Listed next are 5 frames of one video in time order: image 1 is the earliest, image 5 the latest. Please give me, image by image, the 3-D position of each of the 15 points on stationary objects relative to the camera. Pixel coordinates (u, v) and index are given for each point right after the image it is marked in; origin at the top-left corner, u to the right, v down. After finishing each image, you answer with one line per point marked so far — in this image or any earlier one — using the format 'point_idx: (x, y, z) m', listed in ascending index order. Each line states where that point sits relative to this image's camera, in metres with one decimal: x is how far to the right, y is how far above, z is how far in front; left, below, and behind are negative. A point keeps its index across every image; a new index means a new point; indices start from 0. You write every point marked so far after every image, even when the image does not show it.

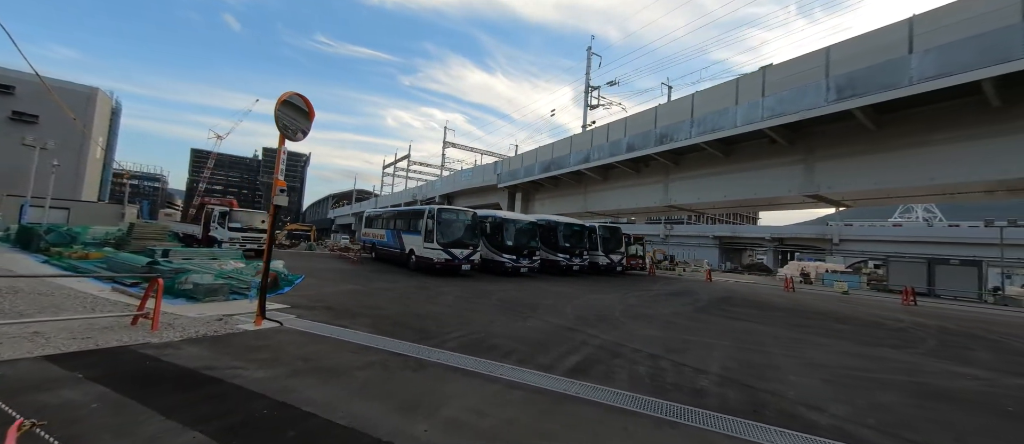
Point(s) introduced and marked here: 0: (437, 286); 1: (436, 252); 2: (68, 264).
0: (-2.5, -2.2, +12.3) m
1: (-3.1, -1.3, +15.7) m
2: (-12.7, -1.3, +10.6) m
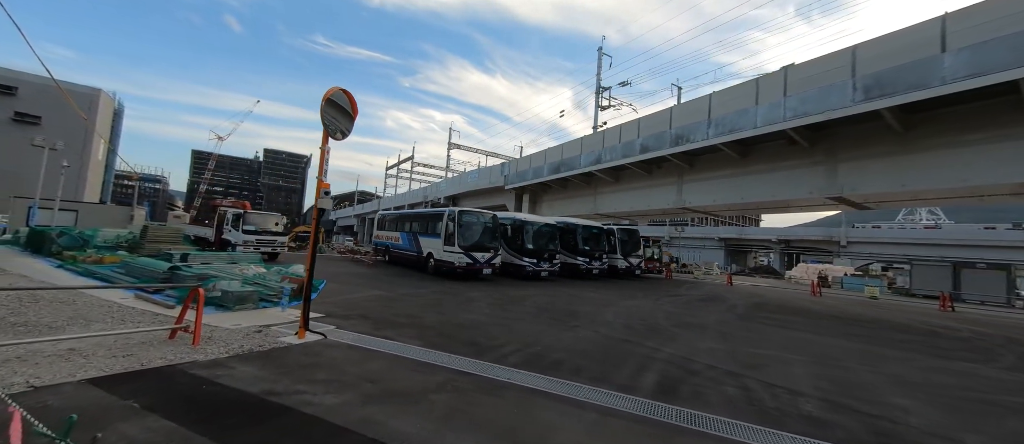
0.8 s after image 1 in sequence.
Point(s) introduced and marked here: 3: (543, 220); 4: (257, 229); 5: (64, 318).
0: (-1.6, -2.3, +11.9) m
1: (-2.2, -1.4, +15.3) m
2: (-11.8, -1.3, +10.2) m
3: (+1.6, +0.1, +18.5) m
4: (-12.0, -0.3, +17.5) m
5: (-6.5, -1.4, +5.3) m
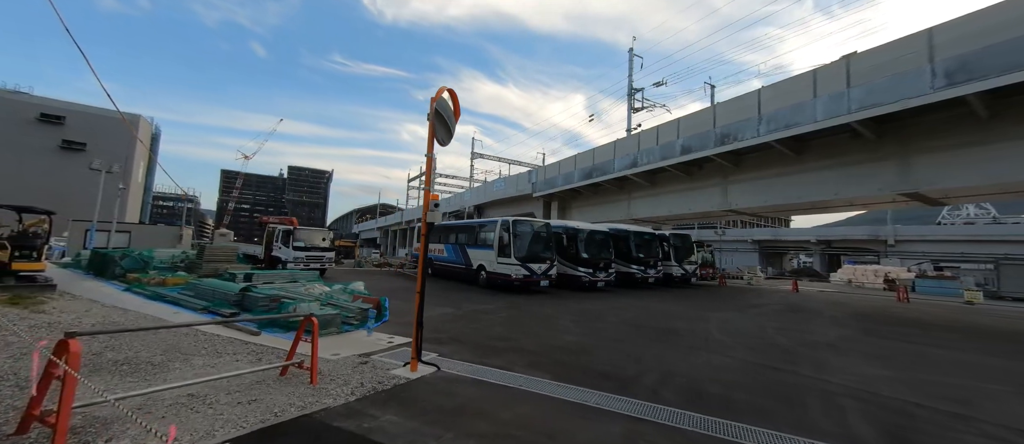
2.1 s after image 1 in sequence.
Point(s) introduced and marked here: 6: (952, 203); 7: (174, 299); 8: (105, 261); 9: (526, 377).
0: (+0.6, -2.6, +11.2) m
1: (+0.1, -1.8, +14.7) m
2: (-9.7, -1.9, +10.1) m
3: (+4.0, -0.2, +17.7) m
4: (-9.7, -1.1, +17.4) m
5: (-4.7, -1.7, +4.9) m
6: (+22.5, +1.0, +18.8) m
7: (-8.6, -2.0, +9.4) m
8: (-15.1, -1.4, +13.7) m
9: (+0.2, -2.0, +4.7) m
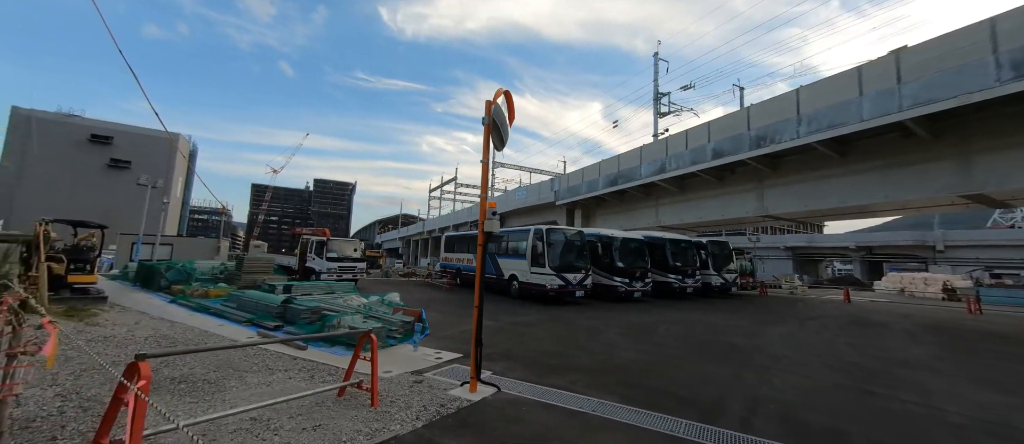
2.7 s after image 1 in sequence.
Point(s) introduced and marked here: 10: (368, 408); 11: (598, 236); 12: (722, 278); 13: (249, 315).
0: (+1.7, -2.8, +10.8) m
1: (+1.4, -2.1, +14.3) m
2: (-8.7, -2.3, +10.2) m
3: (+5.5, -0.6, +17.1) m
4: (-8.2, -1.6, +17.5) m
5: (-3.8, -1.9, +4.8) m
6: (+24.0, +0.8, +17.3) m
7: (-7.5, -2.3, +9.5) m
8: (-13.8, -1.9, +14.1) m
9: (+1.0, -2.1, +4.3) m
10: (-1.5, -1.9, +3.7) m
11: (+3.8, -0.6, +16.3) m
12: (+10.6, -2.8, +18.7) m
13: (-6.3, -2.3, +8.9) m
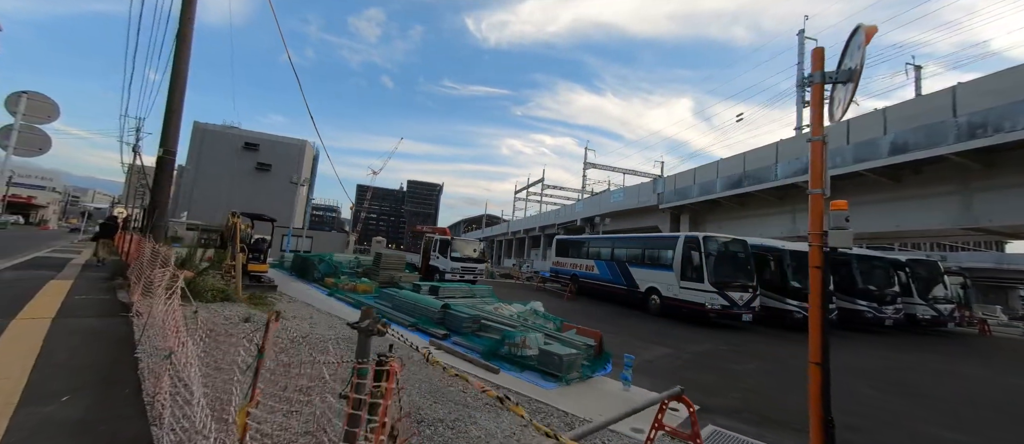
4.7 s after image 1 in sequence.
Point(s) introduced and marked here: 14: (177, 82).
0: (+5.9, -3.0, +8.6) m
1: (+6.3, -2.4, +12.1) m
2: (-4.3, -2.2, +10.2) m
3: (+11.0, -1.0, +13.9) m
4: (-2.3, -1.6, +17.3) m
5: (-0.8, -1.9, +3.9) m
6: (+29.1, -0.1, +10.1) m
7: (-3.4, -2.2, +9.3) m
8: (-8.5, -1.7, +15.2) m
9: (+3.8, -2.2, +2.5) m
10: (+1.3, -1.9, +2.4) m
11: (+9.2, -0.9, +13.5) m
12: (+16.3, -3.4, +14.4) m
13: (-2.4, -2.2, +8.5) m
14: (-8.0, +3.4, +8.8) m
